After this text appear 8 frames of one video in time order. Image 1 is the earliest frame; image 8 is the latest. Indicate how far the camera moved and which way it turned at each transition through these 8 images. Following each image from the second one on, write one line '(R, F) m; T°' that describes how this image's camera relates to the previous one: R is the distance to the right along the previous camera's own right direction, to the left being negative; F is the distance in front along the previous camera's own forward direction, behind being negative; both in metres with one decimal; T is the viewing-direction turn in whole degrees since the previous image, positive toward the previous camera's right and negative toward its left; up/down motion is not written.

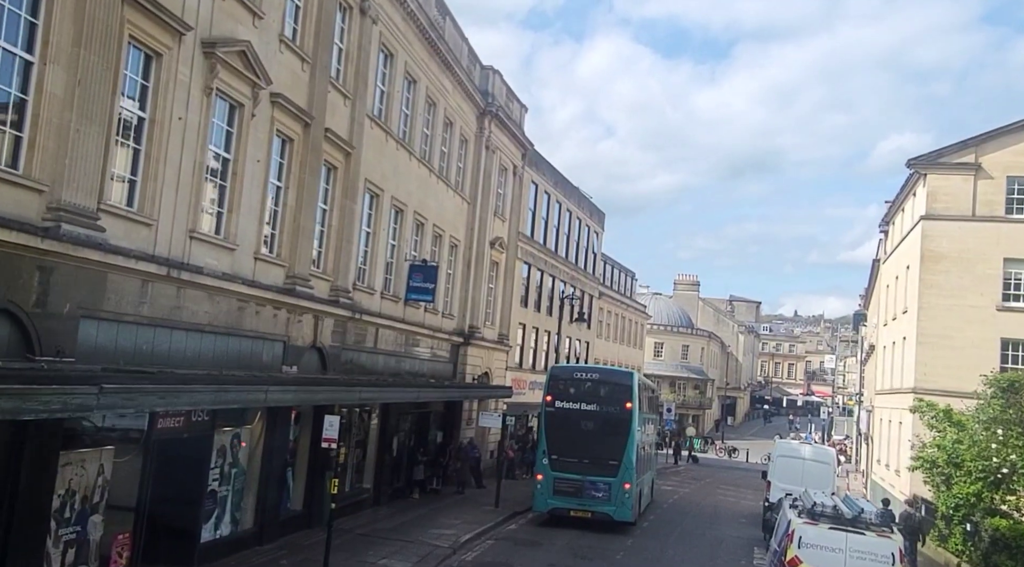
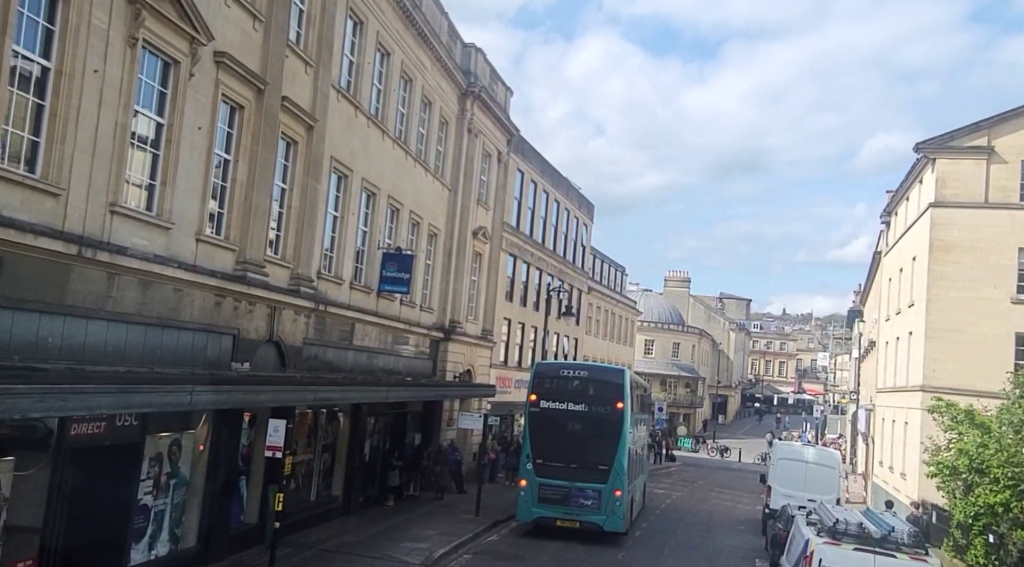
(+0.2, +1.9) m; +1°
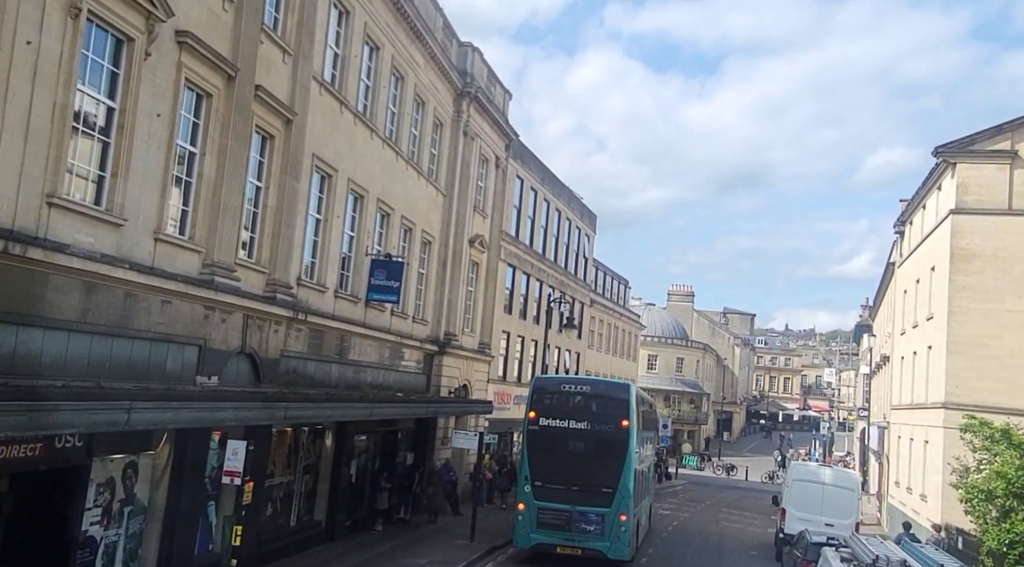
(+0.1, +1.5) m; 0°
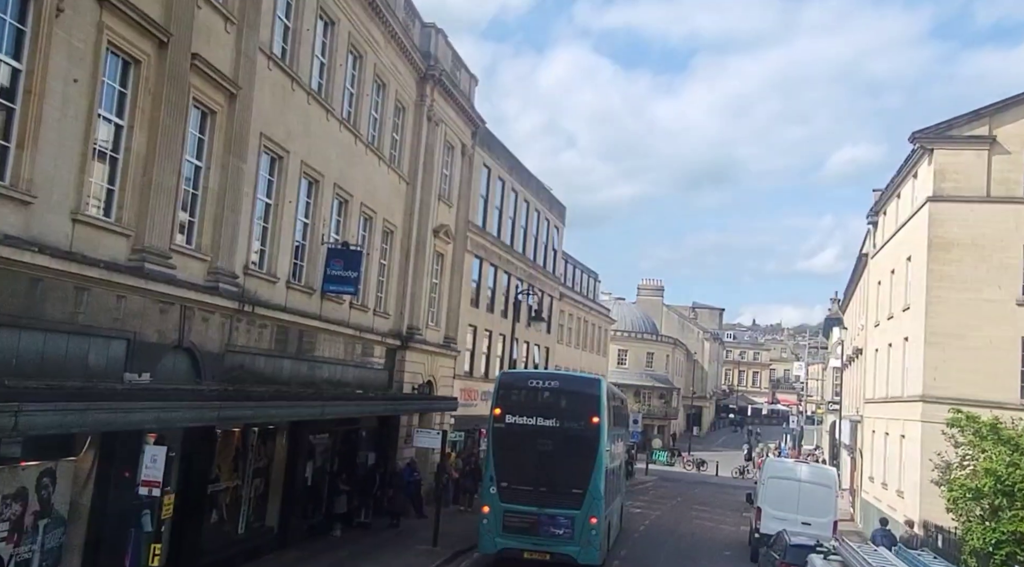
(+0.1, +1.1) m; +2°
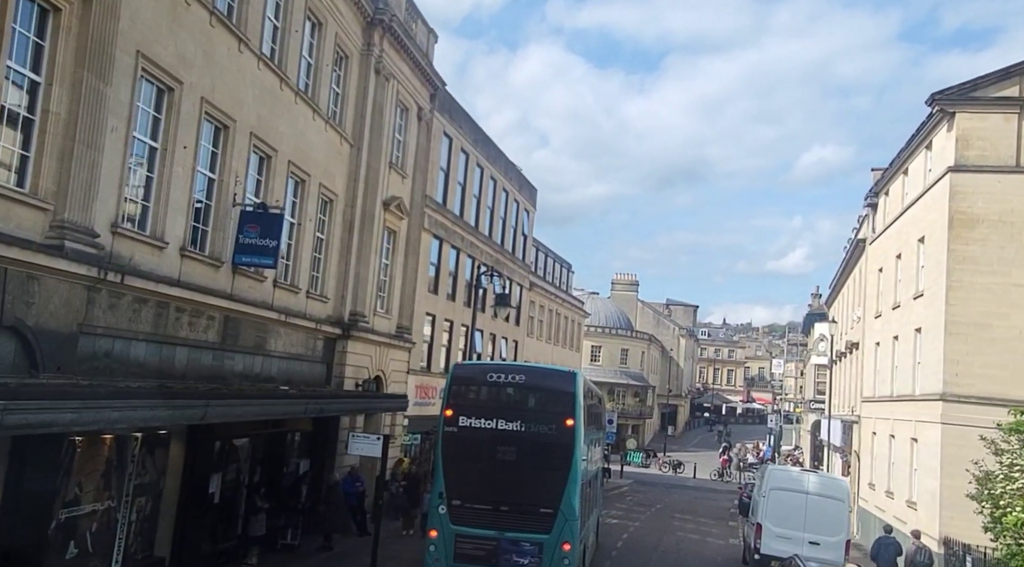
(+0.3, +3.7) m; +2°
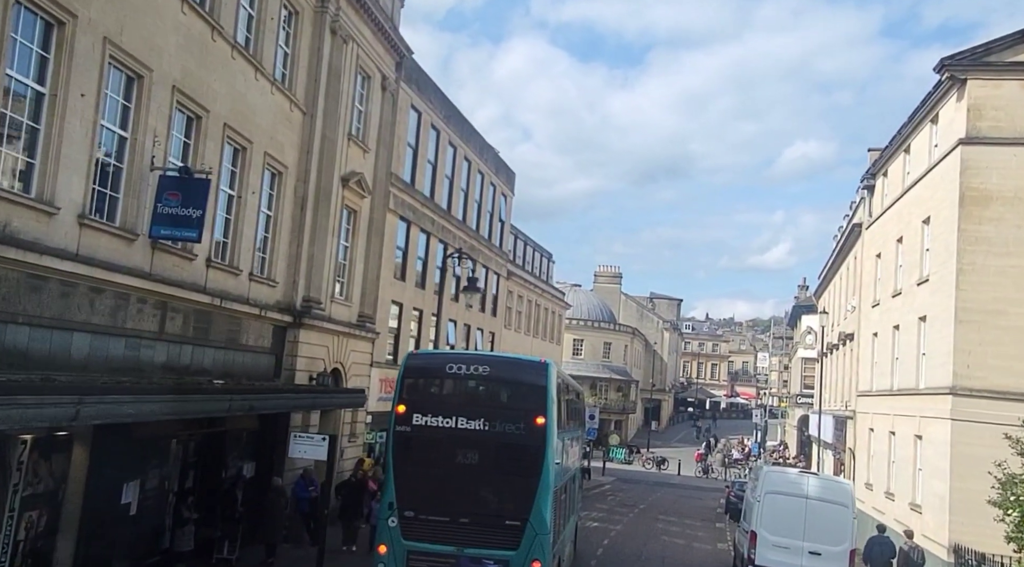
(+0.3, +2.2) m; +1°
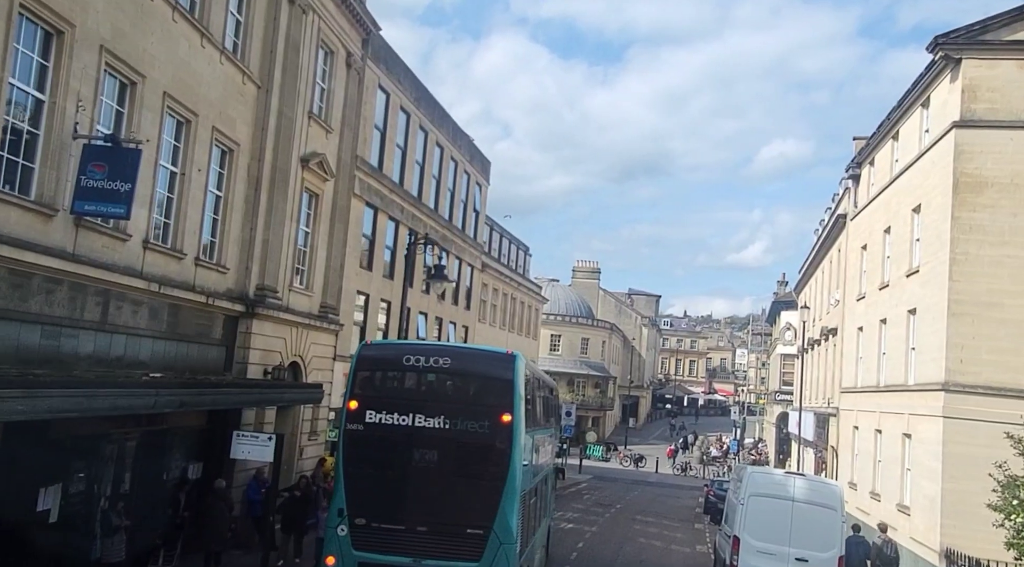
(+0.2, +1.3) m; +1°
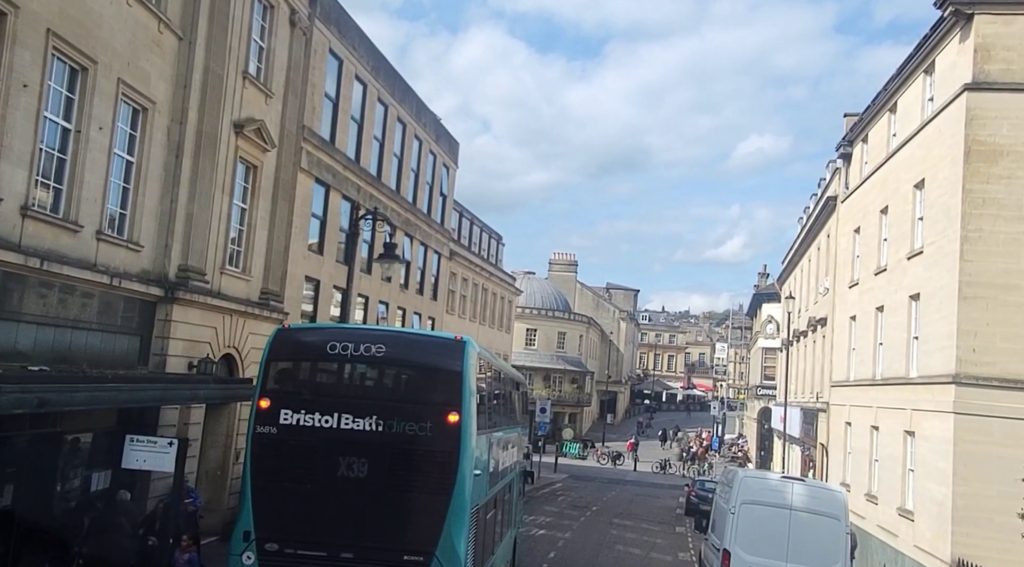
(+0.3, +2.3) m; +1°
